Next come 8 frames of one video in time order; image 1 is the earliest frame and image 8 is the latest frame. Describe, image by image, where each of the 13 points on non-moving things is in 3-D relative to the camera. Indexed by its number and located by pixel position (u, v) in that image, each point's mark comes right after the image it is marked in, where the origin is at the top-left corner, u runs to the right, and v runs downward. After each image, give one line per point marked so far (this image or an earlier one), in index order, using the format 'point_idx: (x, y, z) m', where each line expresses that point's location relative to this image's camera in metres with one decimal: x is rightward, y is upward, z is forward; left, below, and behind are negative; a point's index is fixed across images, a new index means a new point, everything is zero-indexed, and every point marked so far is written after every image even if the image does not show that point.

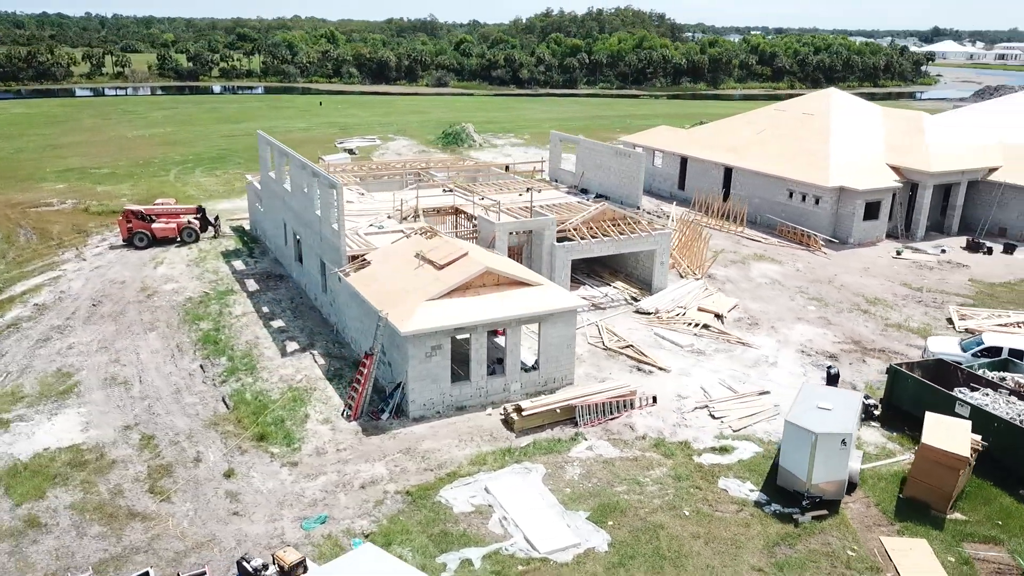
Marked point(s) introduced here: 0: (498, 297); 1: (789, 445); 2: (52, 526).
0: (-0.3, -0.2, +18.9) m
1: (+5.4, -3.0, +15.4) m
2: (-8.1, -4.2, +14.5) m
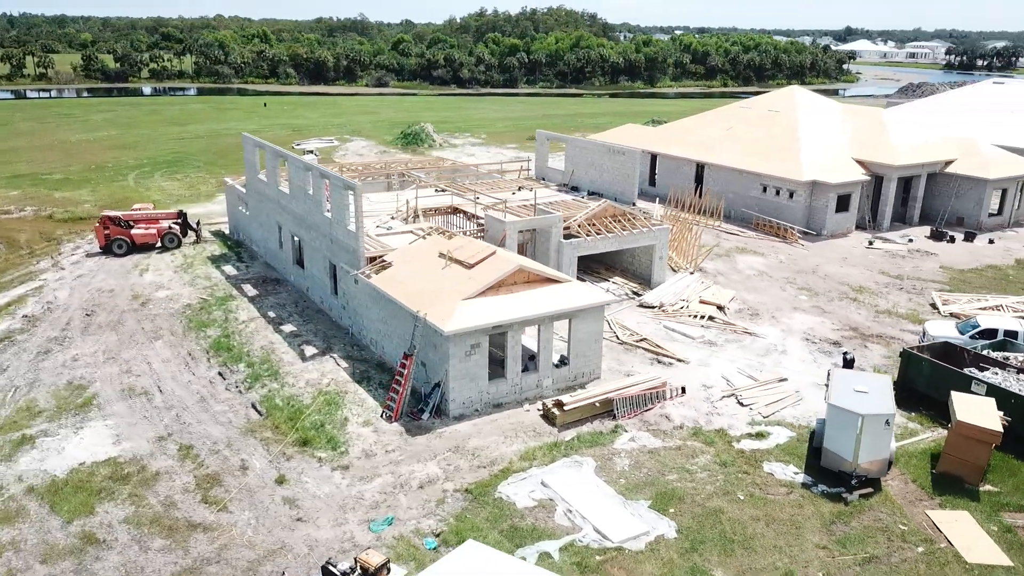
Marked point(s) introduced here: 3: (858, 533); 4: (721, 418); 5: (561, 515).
0: (+0.5, -0.1, +19.1) m
1: (+6.5, -2.8, +16.1) m
2: (-6.9, -4.4, +14.1) m
3: (+6.3, -4.4, +14.7) m
4: (+4.9, -3.0, +18.8) m
5: (+0.9, -4.2, +15.1) m
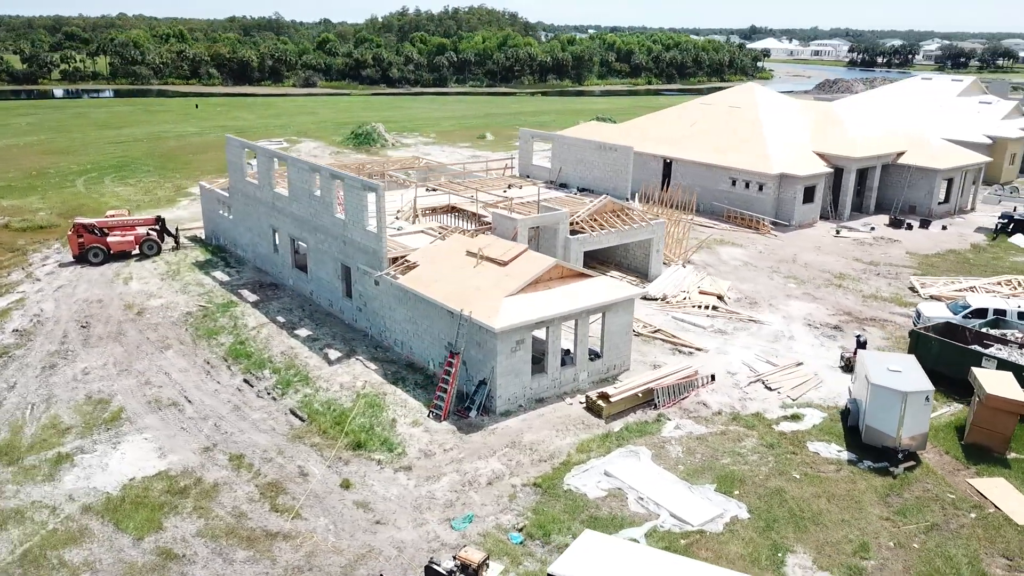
0: (+1.3, 0.0, +19.4) m
1: (+7.7, -2.4, +17.0) m
2: (-5.3, -4.5, +13.7) m
3: (+7.7, -4.1, +15.5) m
4: (+5.8, -2.7, +19.5) m
5: (+2.3, -4.0, +15.4) m
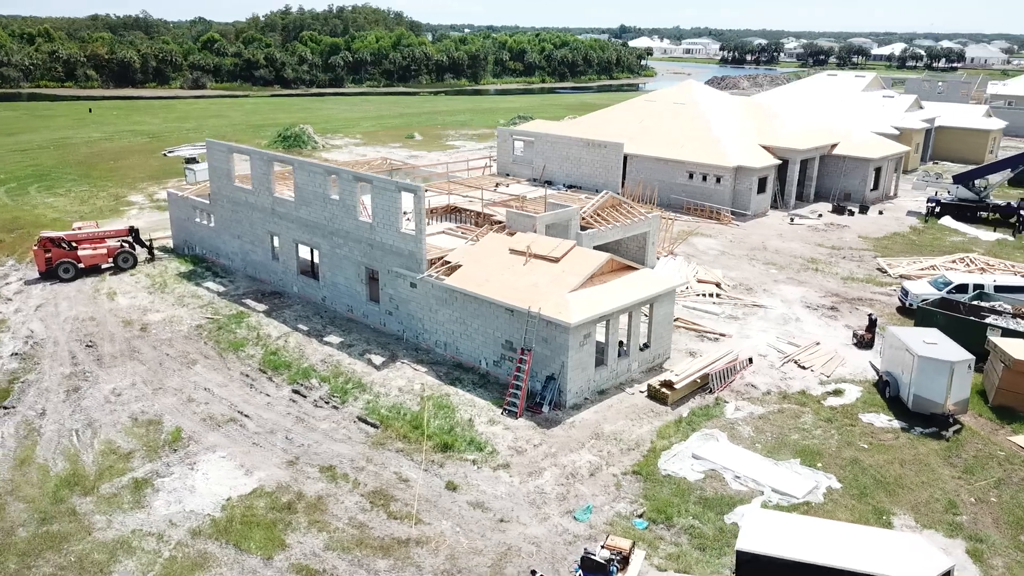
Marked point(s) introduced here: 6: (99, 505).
0: (+2.6, +0.2, +19.9) m
1: (+9.4, -2.0, +18.4) m
2: (-2.9, -4.6, +13.3) m
3: (+9.7, -3.6, +17.0) m
4: (+7.2, -2.4, +20.7) m
5: (+4.4, -3.8, +16.1) m
6: (-7.5, -4.0, +14.9) m
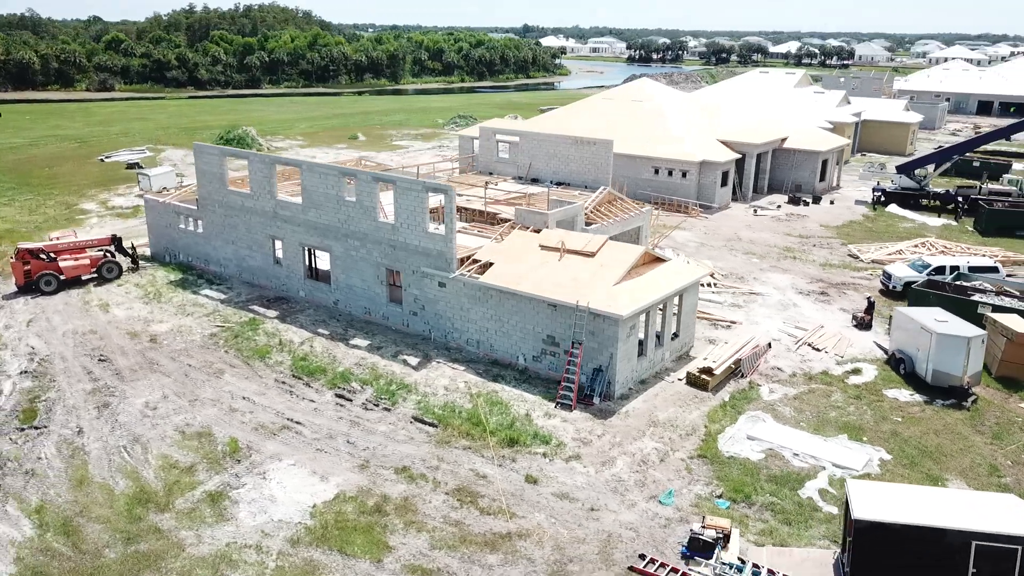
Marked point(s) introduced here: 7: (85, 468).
0: (+3.6, +0.4, +20.5) m
1: (+10.5, -1.5, +19.8) m
2: (-1.1, -4.6, +13.4) m
3: (+11.0, -3.1, +18.4) m
4: (+8.1, -2.0, +21.8) m
5: (+5.8, -3.5, +16.9) m
6: (-5.8, -4.1, +14.4) m
7: (-8.4, -3.5, +16.1) m
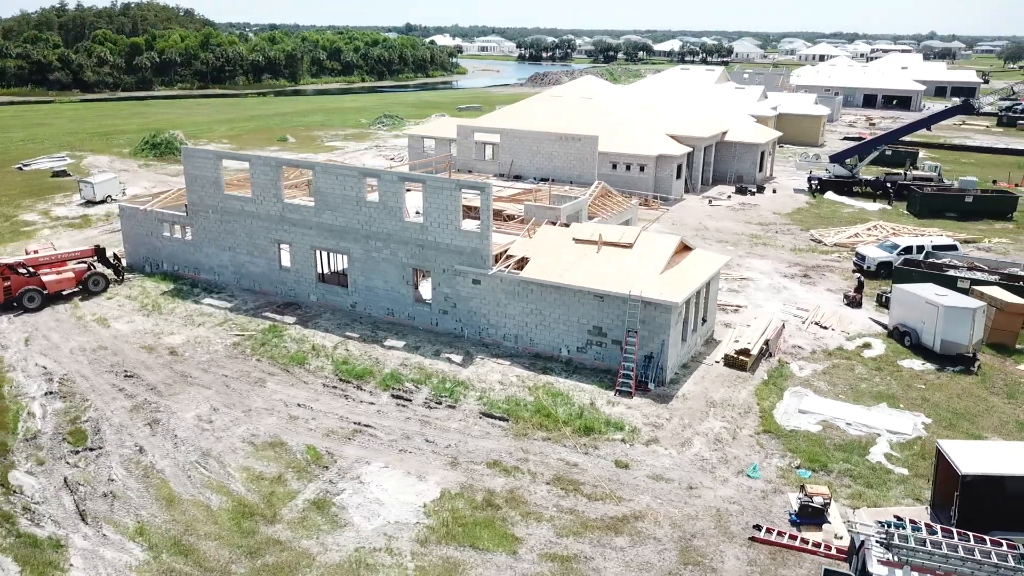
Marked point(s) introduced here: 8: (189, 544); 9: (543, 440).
0: (+4.6, +0.7, +21.4) m
1: (+11.6, -0.9, +21.6) m
2: (+1.2, -4.4, +13.7) m
3: (+12.4, -2.5, +20.3) m
4: (+9.0, -1.5, +23.3) m
5: (+7.5, -3.1, +18.1) m
6: (-3.7, -4.2, +14.1) m
7: (-6.5, -3.7, +15.4) m
8: (-5.4, -4.3, +13.6) m
9: (+0.6, -3.2, +17.4) m
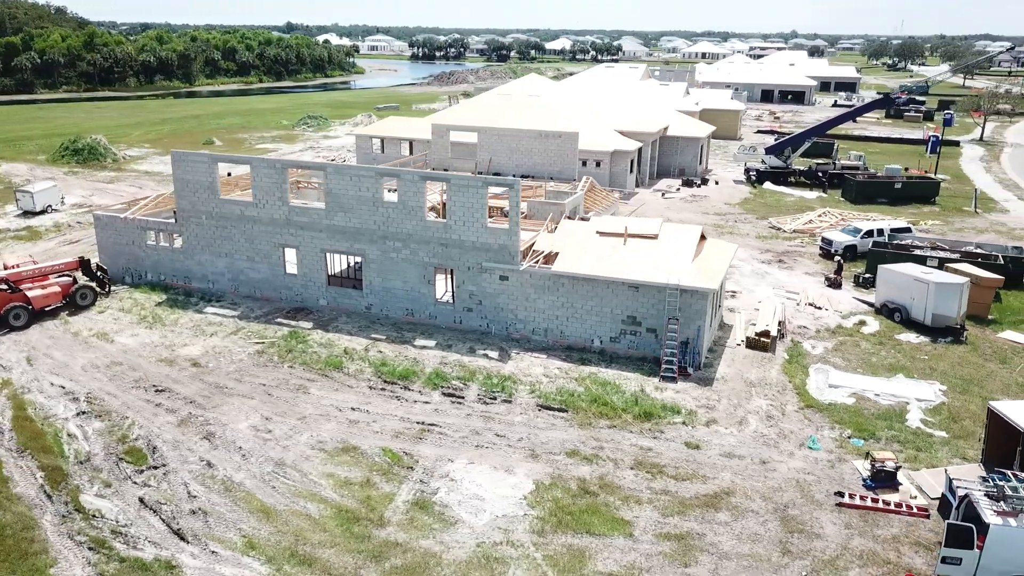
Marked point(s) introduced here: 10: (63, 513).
0: (+5.3, +1.0, +22.3) m
1: (+12.3, -0.3, +23.4) m
2: (+3.2, -4.2, +14.2) m
3: (+13.3, -1.8, +22.3) m
4: (+9.5, -1.0, +24.8) m
5: (+8.8, -2.6, +19.5) m
6: (-1.8, -4.2, +14.0) m
7: (-4.7, -3.8, +14.9) m
8: (-3.3, -4.3, +13.3) m
9: (+2.1, -3.1, +17.8) m
10: (-7.9, -4.0, +14.3) m
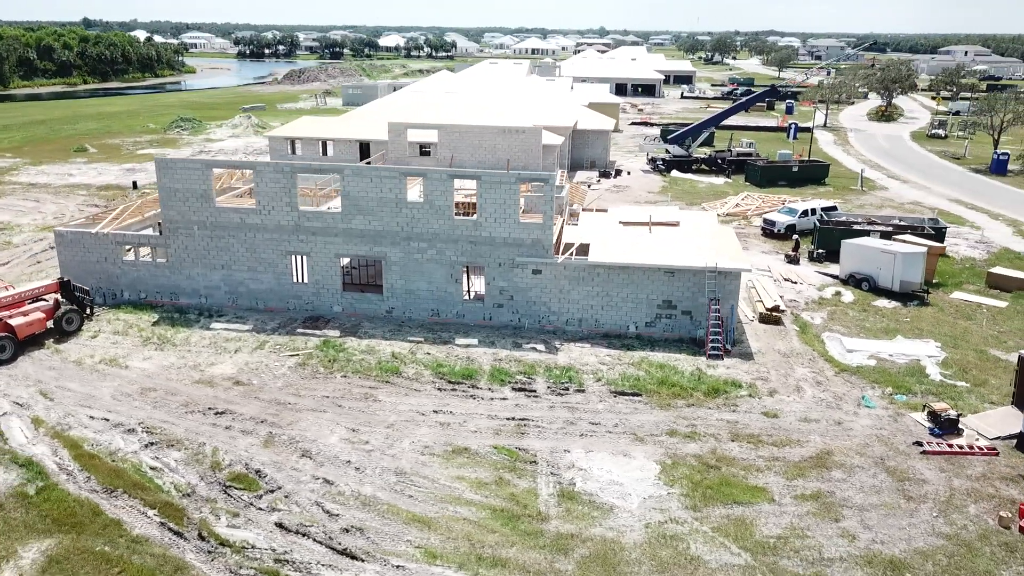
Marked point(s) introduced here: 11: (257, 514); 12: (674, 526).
0: (+6.0, +1.6, +23.7) m
1: (+12.7, +0.7, +26.2) m
2: (+5.8, -3.8, +15.4) m
3: (+14.0, -0.8, +25.3) m
4: (+9.7, -0.2, +27.0) m
5: (+10.2, -1.9, +21.7) m
6: (+1.1, -4.1, +14.2) m
7: (-2.0, -3.9, +14.5) m
8: (-0.3, -4.3, +13.2) m
9: (+4.0, -2.7, +18.7) m
10: (-5.0, -4.2, +13.3) m
11: (-4.5, -4.0, +14.3) m
12: (+2.8, -4.1, +14.2) m
